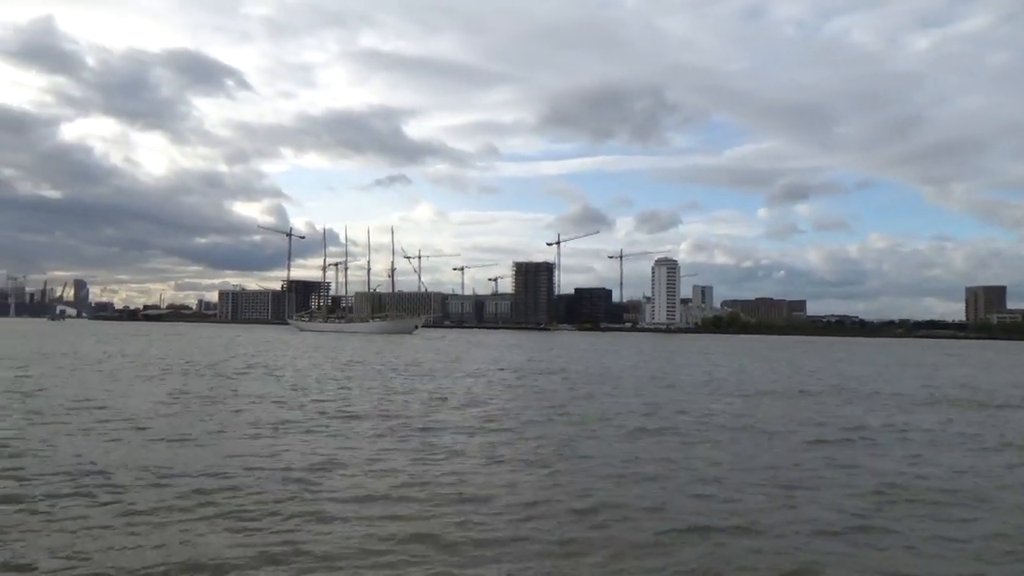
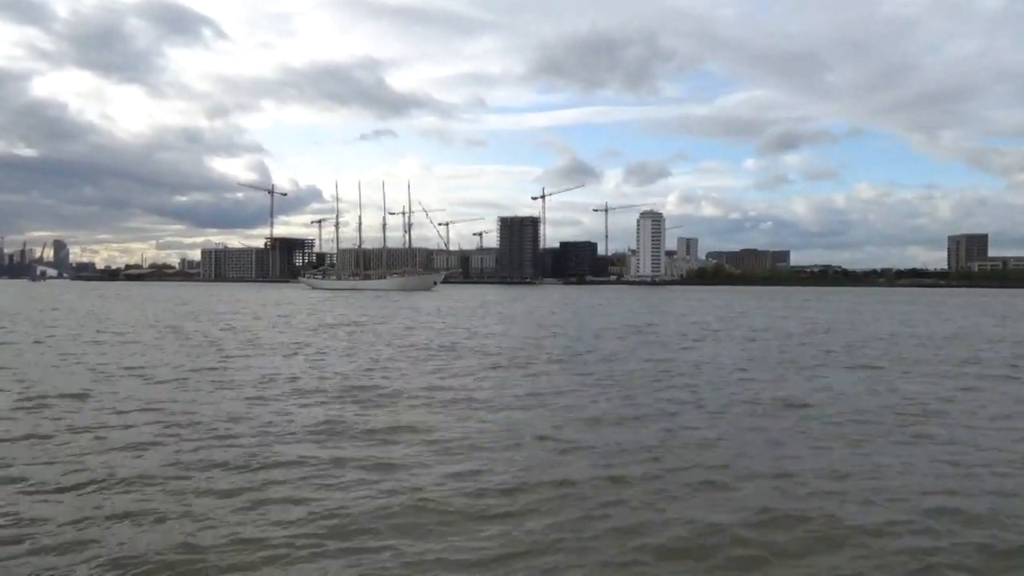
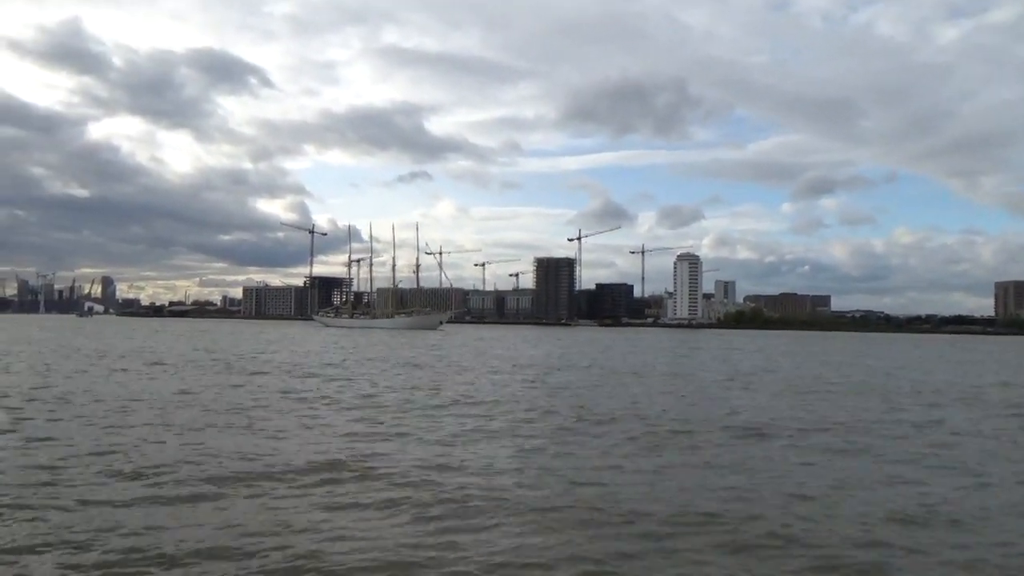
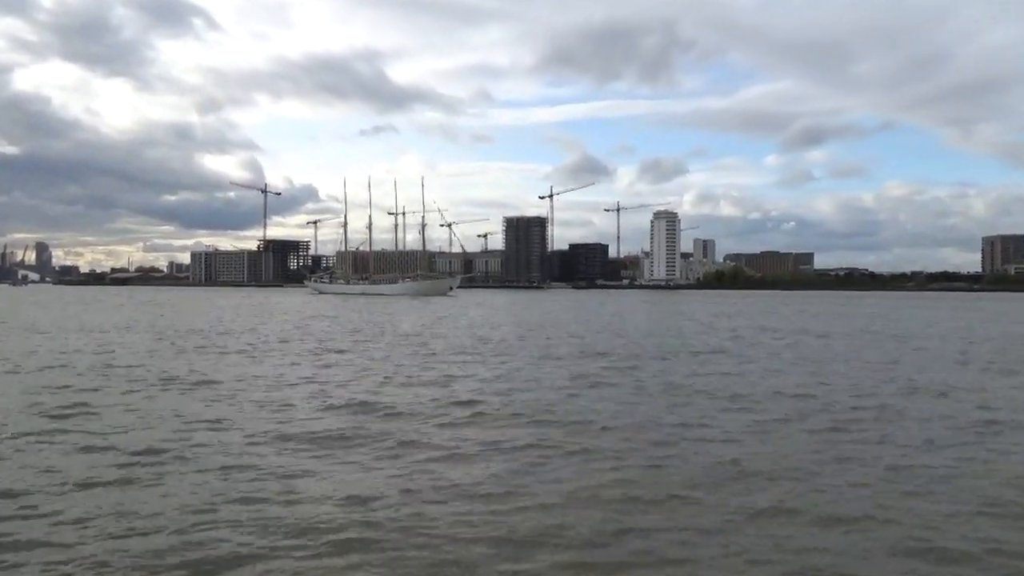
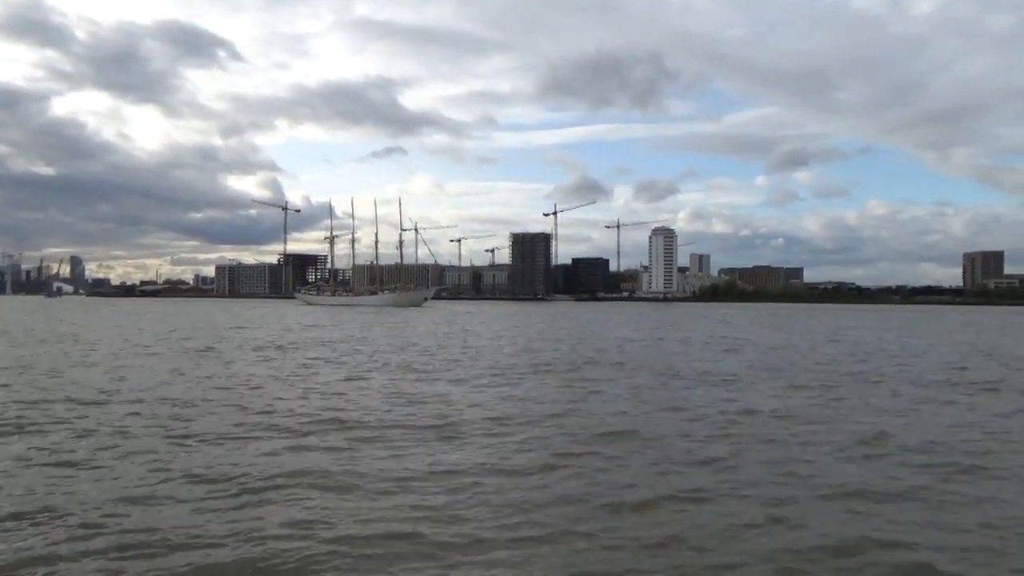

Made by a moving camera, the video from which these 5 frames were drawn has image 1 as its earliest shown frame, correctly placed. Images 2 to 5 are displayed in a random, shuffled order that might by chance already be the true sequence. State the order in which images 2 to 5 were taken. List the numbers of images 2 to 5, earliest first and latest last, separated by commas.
3, 5, 2, 4
